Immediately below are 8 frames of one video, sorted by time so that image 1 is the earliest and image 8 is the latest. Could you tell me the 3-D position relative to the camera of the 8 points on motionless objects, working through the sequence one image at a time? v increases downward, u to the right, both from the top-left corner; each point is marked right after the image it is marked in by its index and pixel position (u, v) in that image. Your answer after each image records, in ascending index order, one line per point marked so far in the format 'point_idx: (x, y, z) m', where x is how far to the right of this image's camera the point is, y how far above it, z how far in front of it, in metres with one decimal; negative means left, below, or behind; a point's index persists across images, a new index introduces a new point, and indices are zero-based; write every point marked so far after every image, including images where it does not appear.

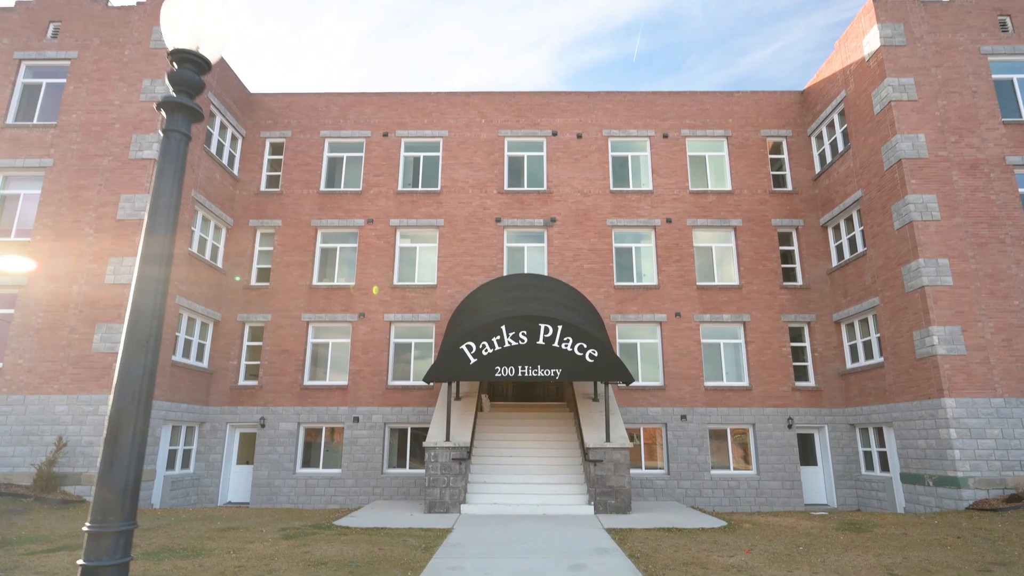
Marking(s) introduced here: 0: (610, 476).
0: (+2.0, -4.0, +12.8) m
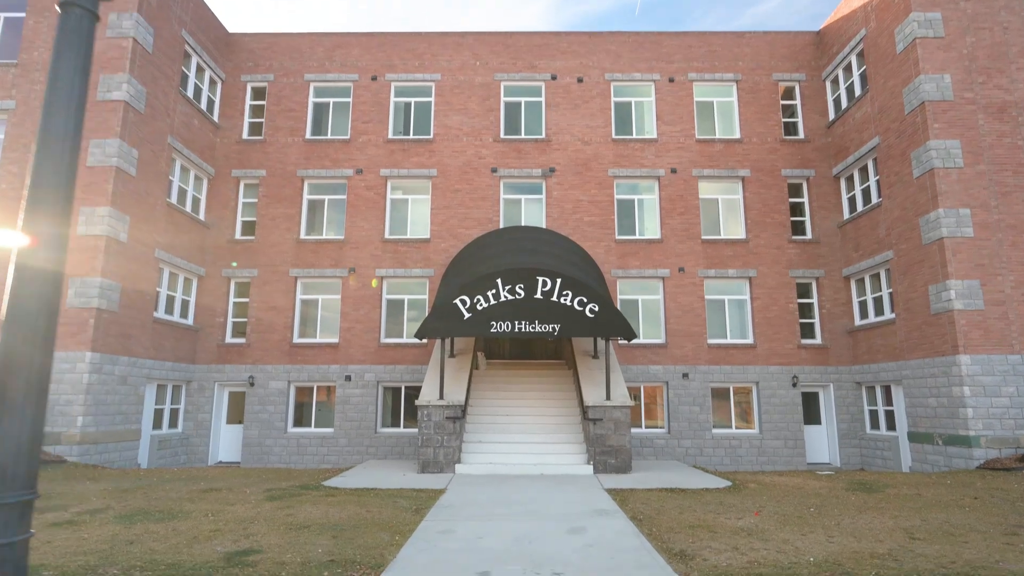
0: (+2.0, -3.0, +12.3) m
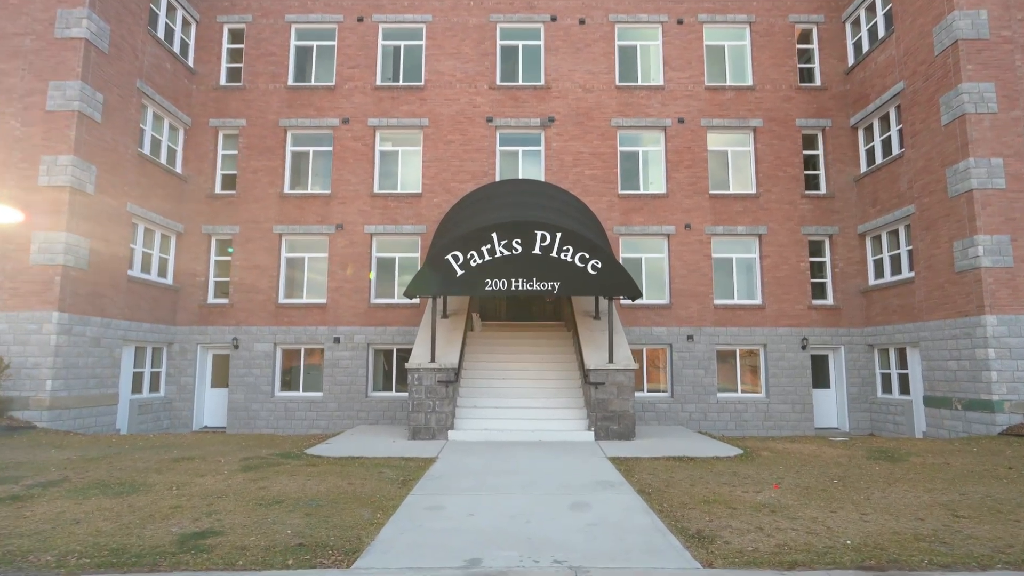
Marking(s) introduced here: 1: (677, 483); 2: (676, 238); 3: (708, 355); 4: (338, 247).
0: (+1.9, -2.1, +11.6) m
1: (+2.1, -2.4, +7.6) m
2: (+4.5, +1.4, +16.7) m
3: (+5.3, -1.8, +16.4) m
4: (-4.9, +1.1, +17.1) m
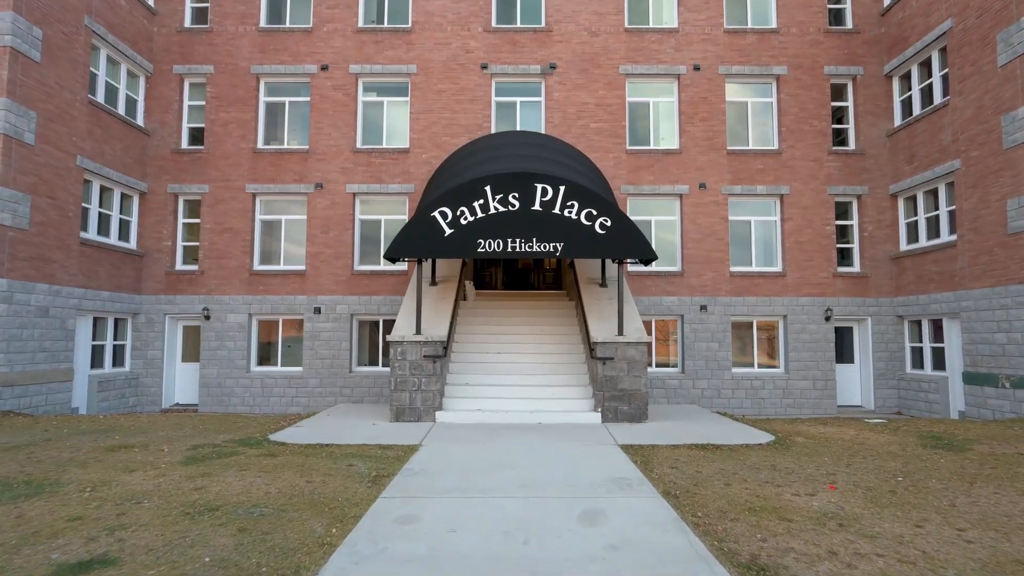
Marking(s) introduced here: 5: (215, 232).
0: (+1.8, -1.5, +10.2) m
1: (+2.0, -2.0, +6.3) m
2: (+4.4, +2.2, +15.2) m
3: (+5.2, -1.0, +15.0) m
4: (-4.9, +2.0, +15.5) m
5: (-7.6, +1.4, +15.5) m
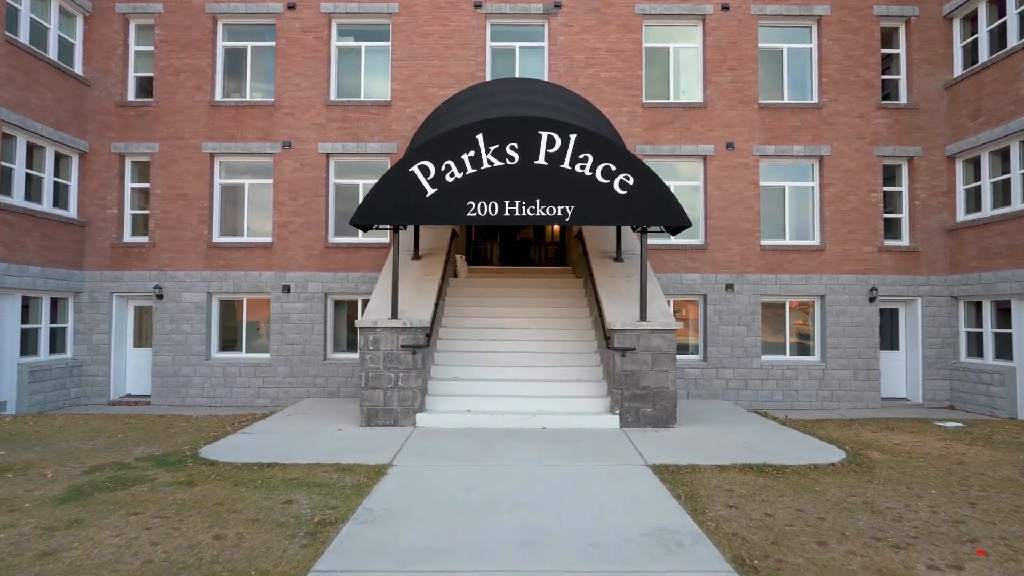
0: (+1.8, -1.1, +8.3) m
1: (+2.0, -1.8, +4.4) m
2: (+4.4, +2.8, +13.2) m
3: (+5.1, -0.4, +13.1) m
4: (-5.0, +2.6, +13.5) m
5: (-7.6, +2.0, +13.5) m
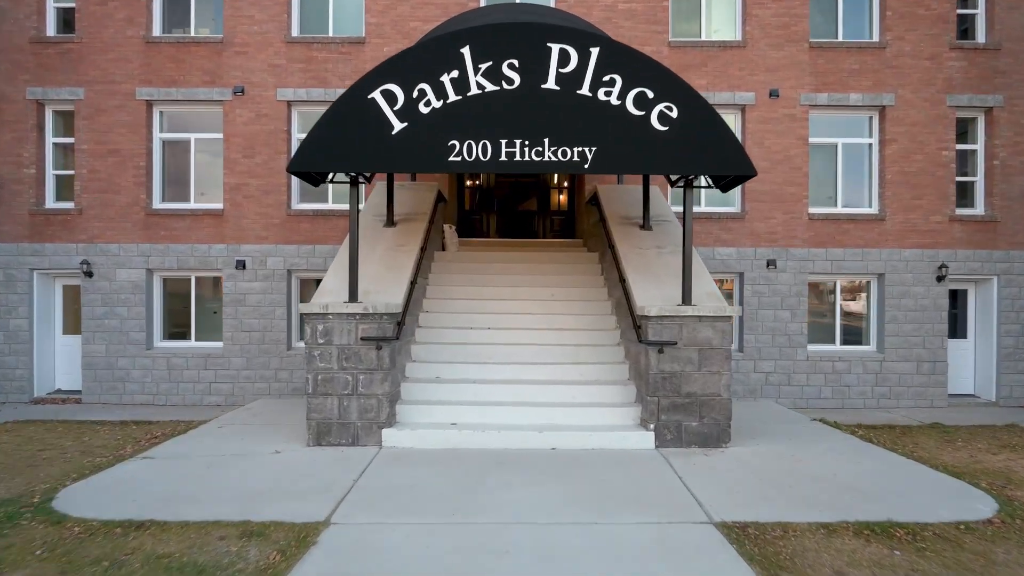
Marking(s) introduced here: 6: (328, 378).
0: (+1.8, -0.9, +6.2) m
1: (+2.0, -1.6, +2.3) m
2: (+4.4, +3.2, +10.9) m
3: (+5.1, 0.0, +10.9) m
4: (-5.0, +3.0, +11.2) m
5: (-7.6, +2.4, +11.2) m
6: (-1.9, -0.9, +6.3) m
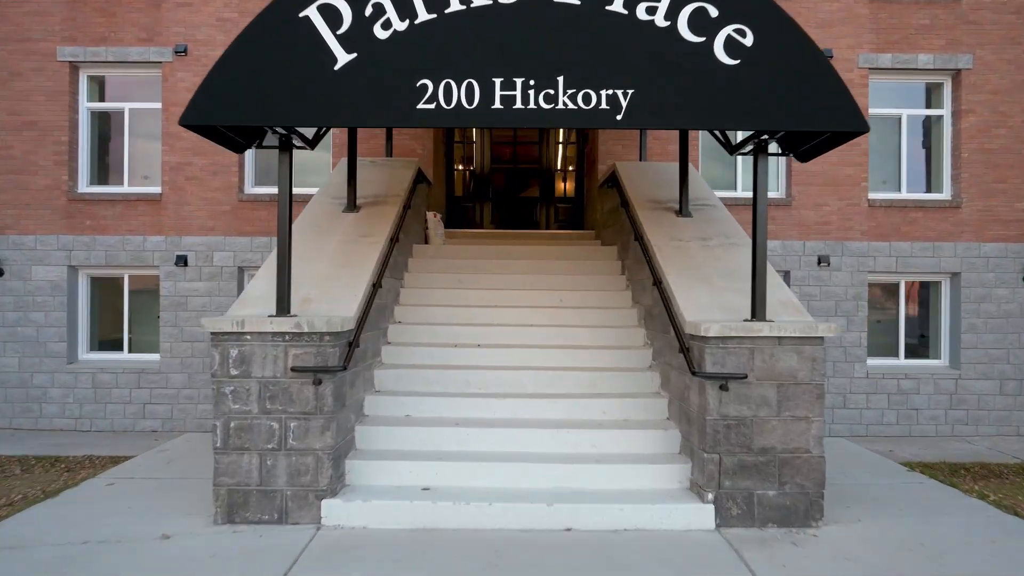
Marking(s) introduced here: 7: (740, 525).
0: (+1.8, -0.9, +4.3) m
1: (+2.0, -1.7, +0.4) m
2: (+4.3, +3.2, +9.0) m
3: (+5.1, -0.1, +9.0) m
4: (-5.0, +3.0, +9.3) m
5: (-7.7, +2.4, +9.3) m
6: (-1.9, -1.0, +4.4) m
7: (+1.6, -1.7, +4.3) m
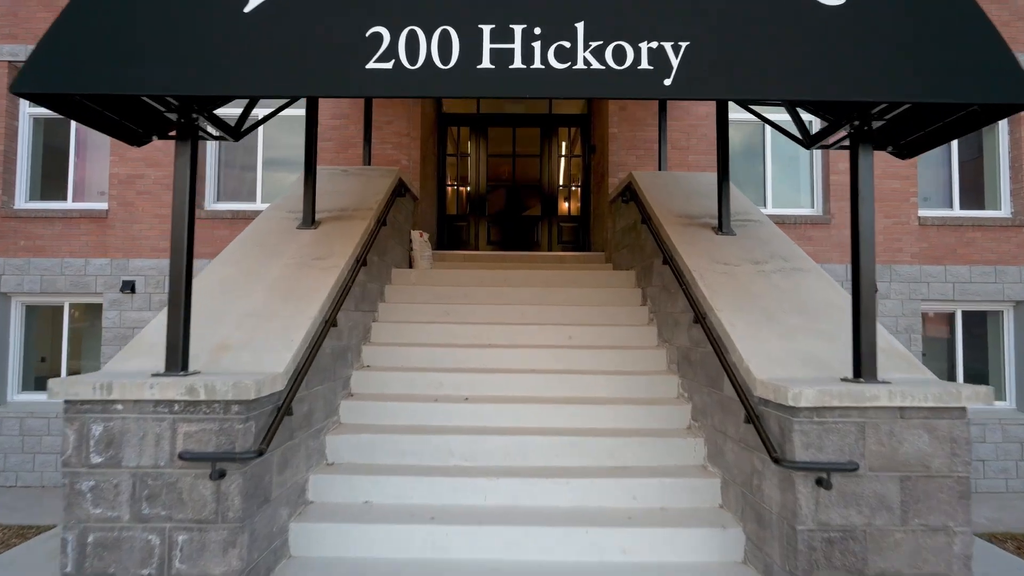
0: (+1.8, -1.2, +2.9) m
1: (+1.9, -1.8, -1.0) m
2: (+4.3, +2.8, +7.8) m
3: (+5.1, -0.4, +7.6) m
4: (-5.0, +2.6, +8.0) m
5: (-7.6, +2.0, +8.0) m
6: (-1.9, -1.2, +3.0) m
7: (+1.6, -1.9, +2.8) m
